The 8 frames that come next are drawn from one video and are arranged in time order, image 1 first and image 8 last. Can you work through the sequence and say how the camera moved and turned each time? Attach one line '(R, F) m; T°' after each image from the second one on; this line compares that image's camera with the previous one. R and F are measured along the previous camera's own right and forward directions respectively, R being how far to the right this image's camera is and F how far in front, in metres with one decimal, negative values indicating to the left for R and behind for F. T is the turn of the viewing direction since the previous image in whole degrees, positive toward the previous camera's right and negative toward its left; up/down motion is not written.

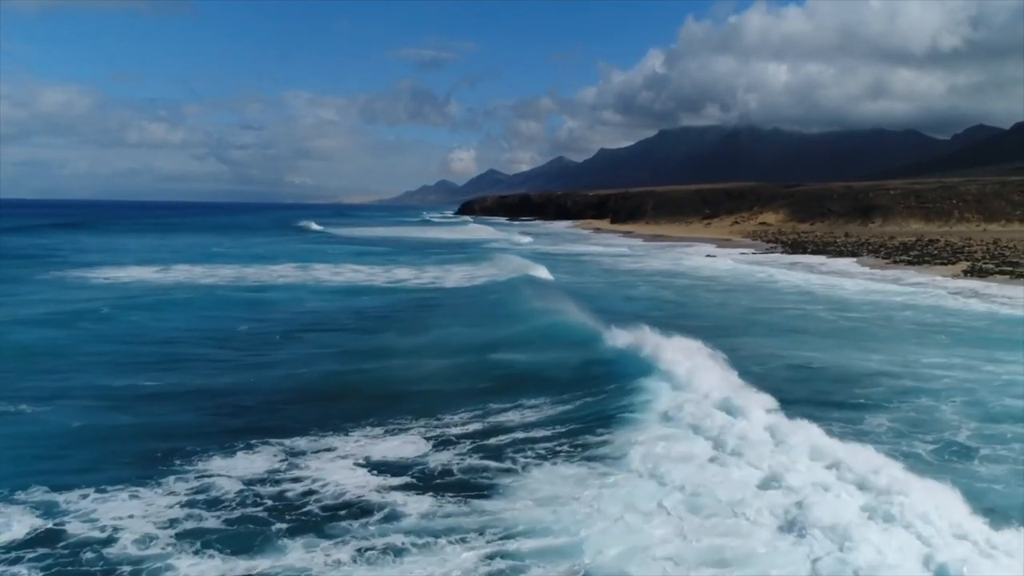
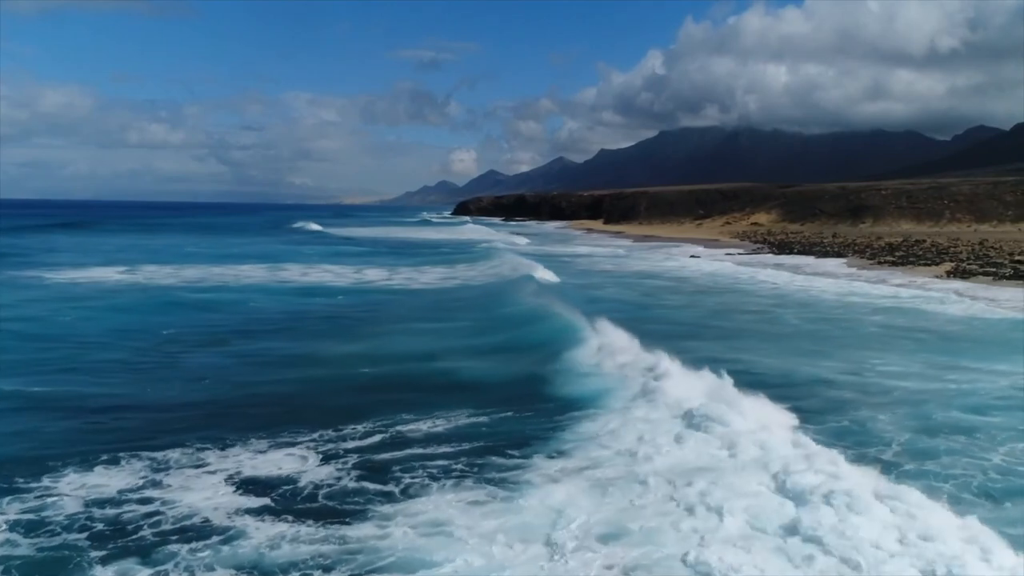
(+1.1, +0.7) m; 0°
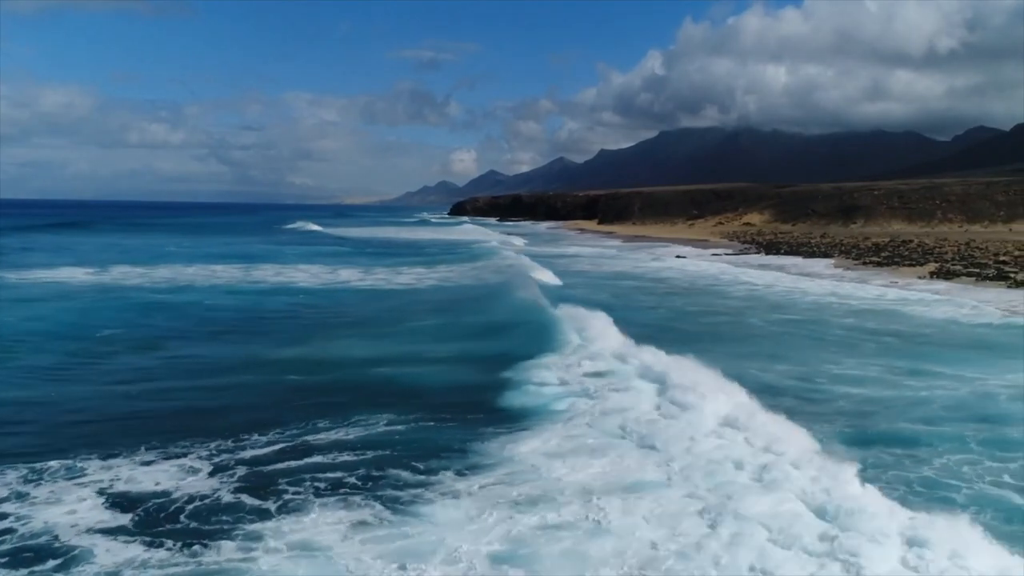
(+0.9, +0.6) m; 0°
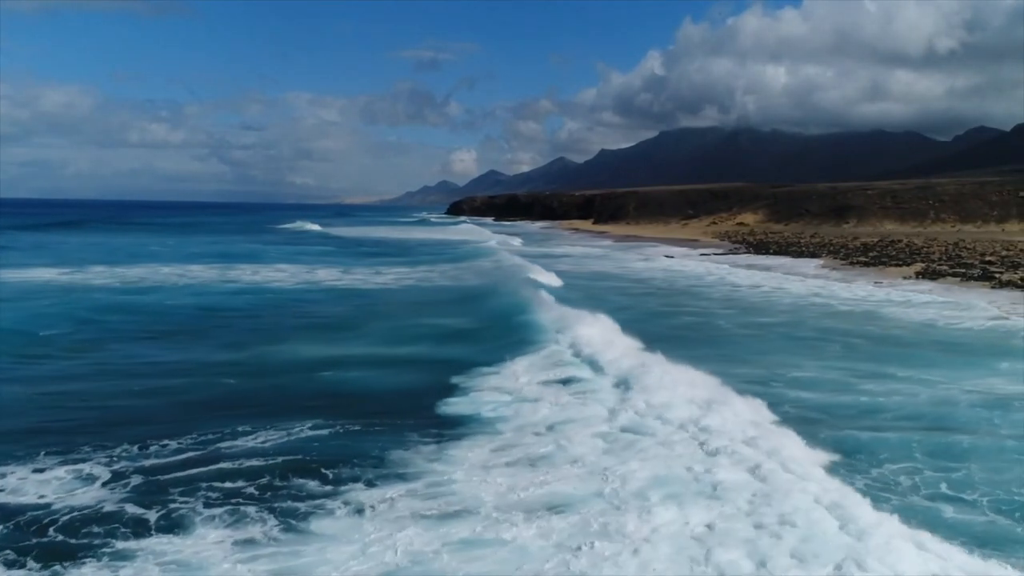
(+0.8, +0.4) m; 0°
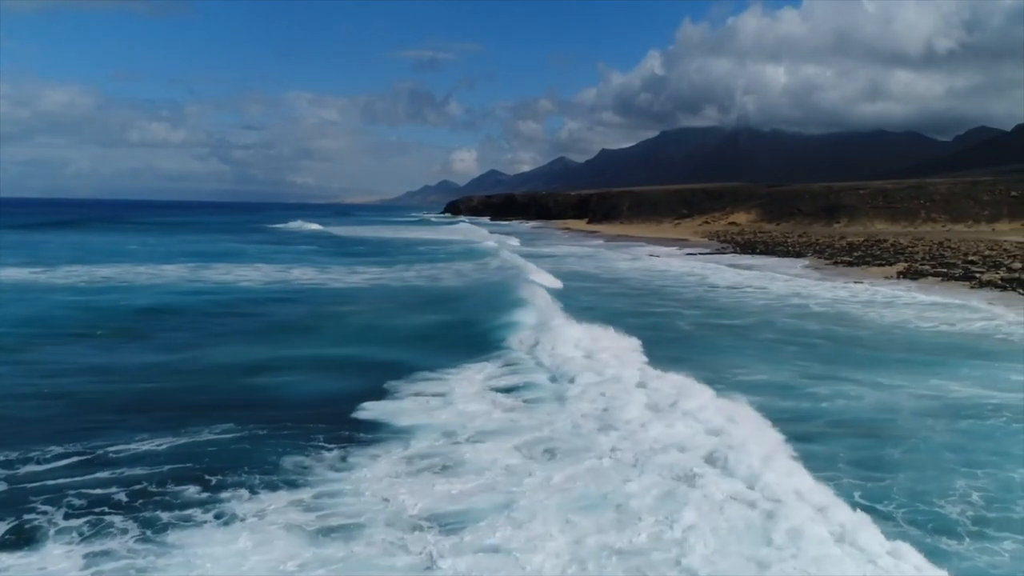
(+0.9, +0.4) m; 0°
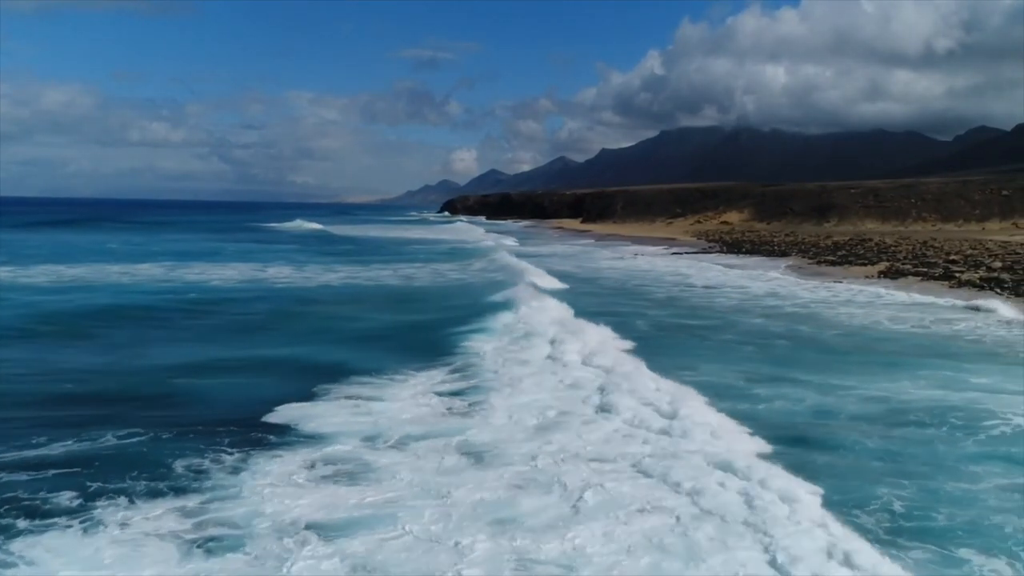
(+0.9, +0.3) m; 0°
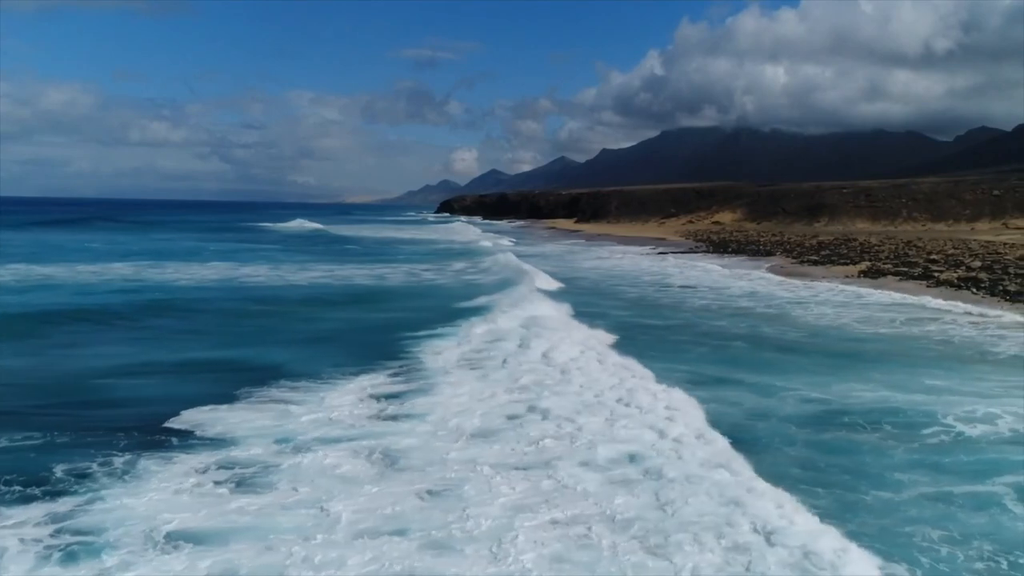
(+0.9, +0.3) m; 0°
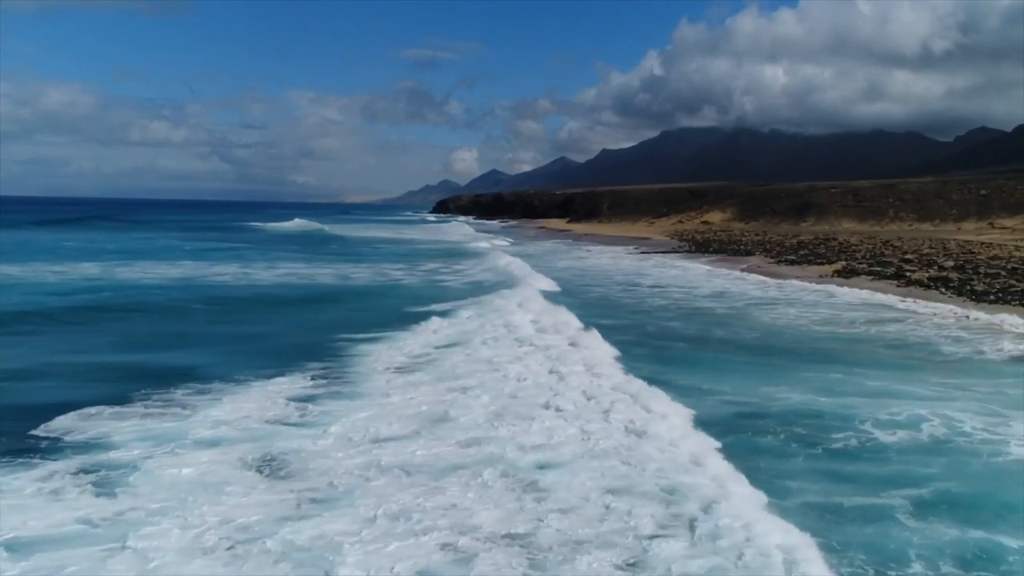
(+1.2, +0.3) m; 0°
